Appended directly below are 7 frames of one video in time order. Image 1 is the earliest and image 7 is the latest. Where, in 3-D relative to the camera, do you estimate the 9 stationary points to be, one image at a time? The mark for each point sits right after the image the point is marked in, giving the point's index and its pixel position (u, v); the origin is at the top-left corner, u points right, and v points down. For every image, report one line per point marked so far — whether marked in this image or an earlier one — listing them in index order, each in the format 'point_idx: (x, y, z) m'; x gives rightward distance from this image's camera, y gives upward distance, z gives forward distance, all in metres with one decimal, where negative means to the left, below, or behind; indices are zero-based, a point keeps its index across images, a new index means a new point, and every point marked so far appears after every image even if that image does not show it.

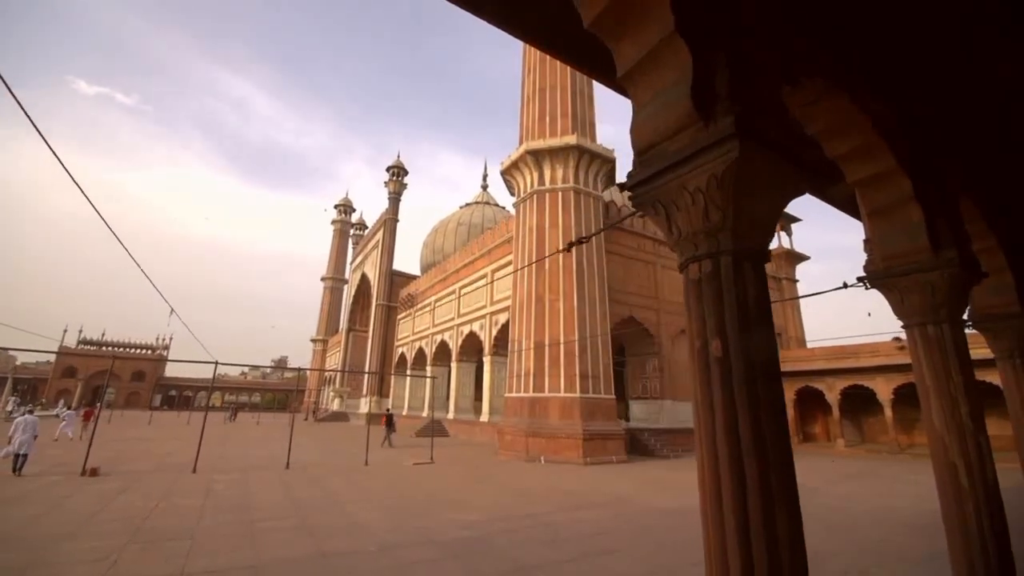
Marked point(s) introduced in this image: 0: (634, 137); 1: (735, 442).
0: (+0.4, +0.5, +1.5) m
1: (+0.6, -0.4, +1.2) m
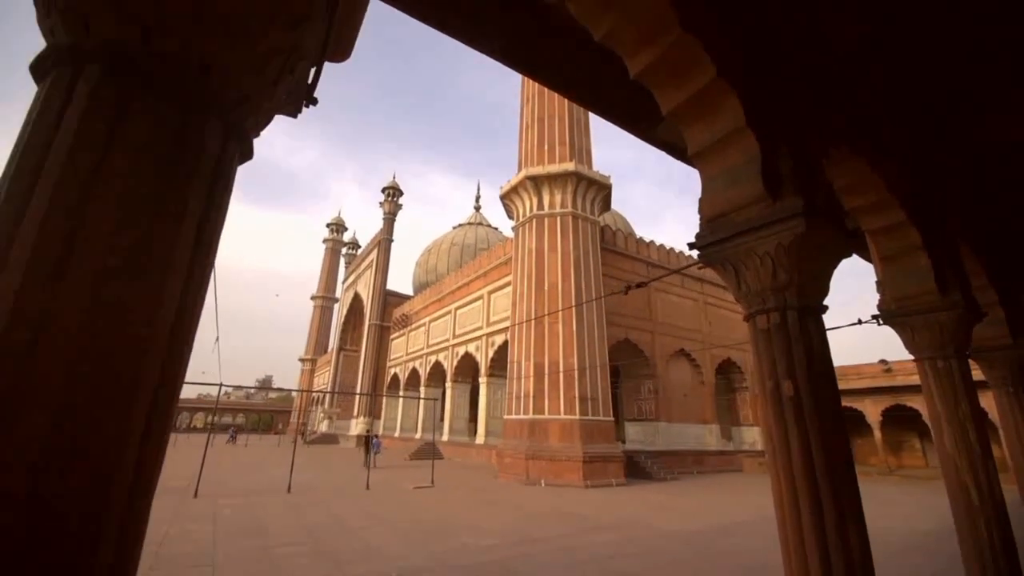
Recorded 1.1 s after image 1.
0: (+0.7, +0.3, +1.8) m
1: (+0.9, -0.6, +1.4) m
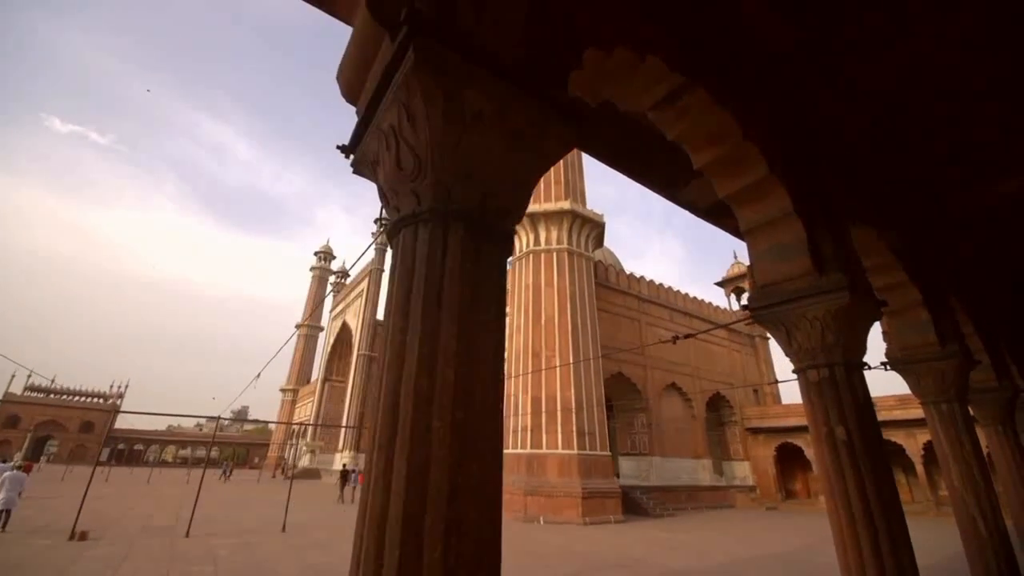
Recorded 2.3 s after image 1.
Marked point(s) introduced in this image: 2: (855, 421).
0: (+1.1, +0.1, +2.1) m
1: (+1.3, -0.8, +1.7) m
2: (+1.3, -0.5, +1.8) m
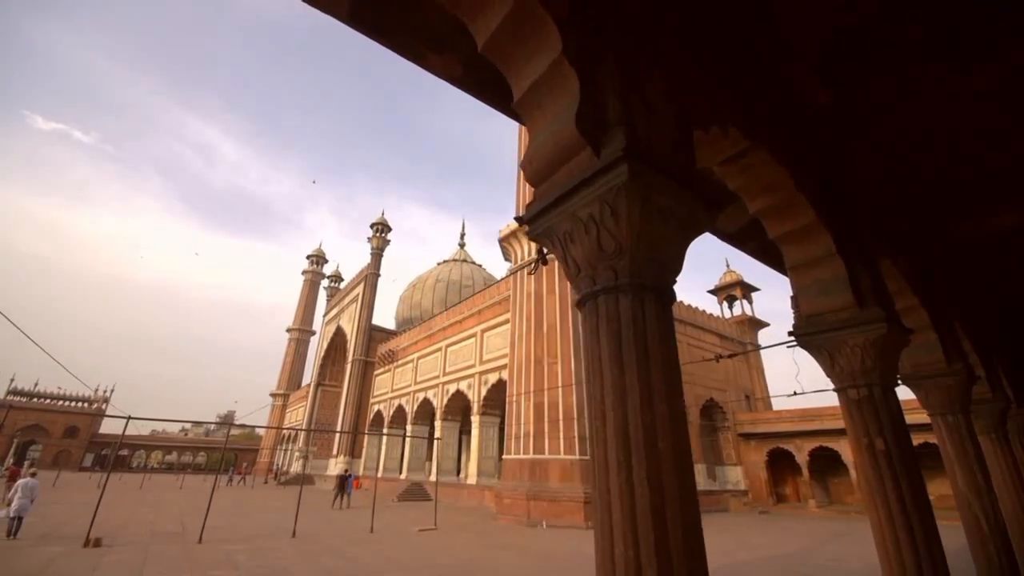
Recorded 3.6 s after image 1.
0: (+1.5, -0.1, +2.4) m
1: (+1.6, -0.9, +2.0) m
2: (+1.7, -0.7, +2.1) m
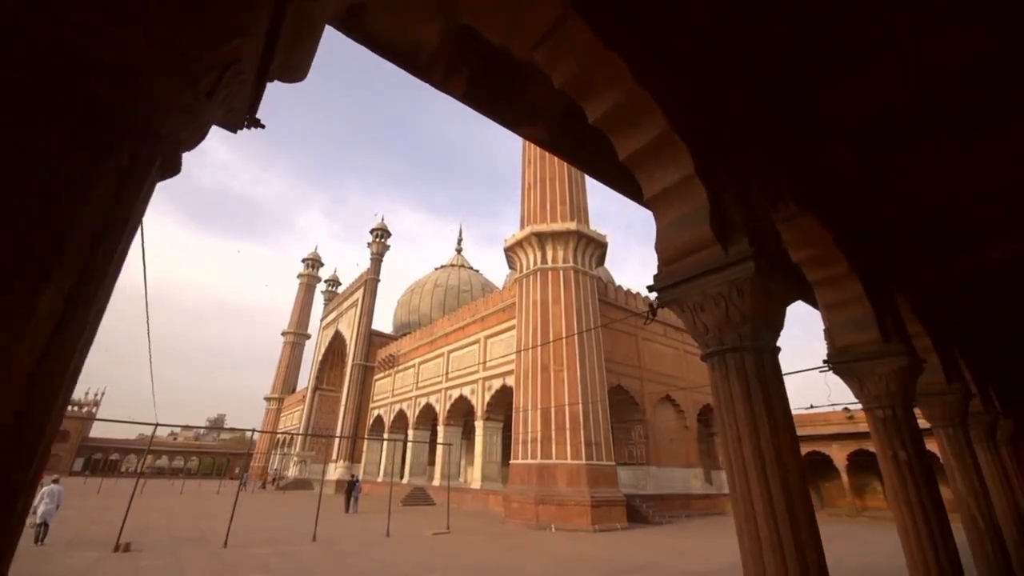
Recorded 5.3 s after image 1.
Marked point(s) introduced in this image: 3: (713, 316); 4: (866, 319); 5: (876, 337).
0: (+1.9, -0.3, +2.8) m
1: (+2.1, -1.1, +2.4) m
2: (+2.2, -0.9, +2.5) m
3: (+0.7, -0.1, +1.6) m
4: (+2.0, -0.2, +2.7) m
5: (+2.1, -0.3, +2.7) m
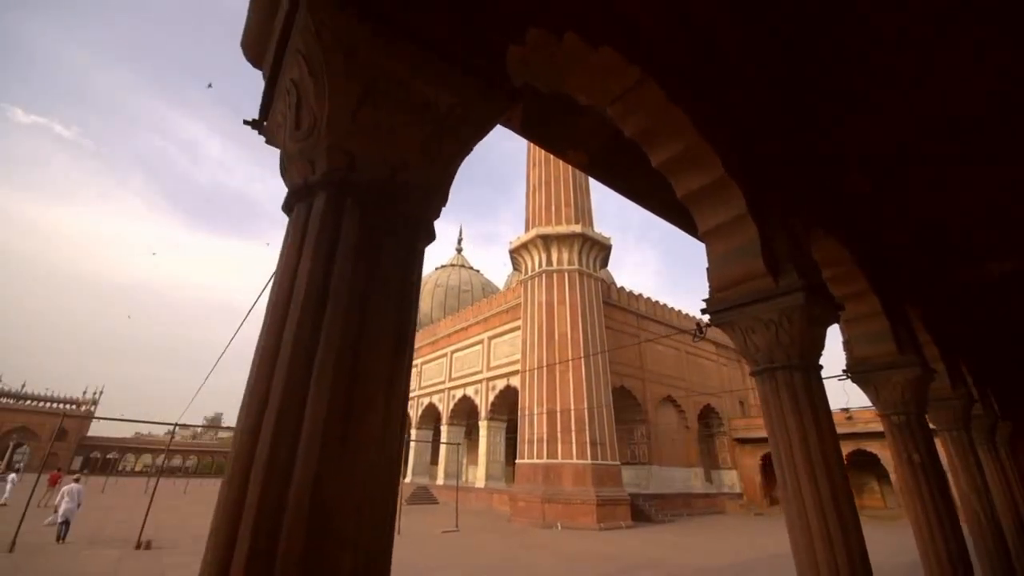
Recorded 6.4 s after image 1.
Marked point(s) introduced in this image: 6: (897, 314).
0: (+2.2, -0.4, +3.0) m
1: (+2.4, -1.2, +2.6) m
2: (+2.4, -1.0, +2.8) m
3: (+1.0, -0.2, +1.8) m
4: (+2.3, -0.3, +2.9) m
5: (+2.3, -0.4, +2.9) m
6: (+2.5, -0.2, +3.0) m
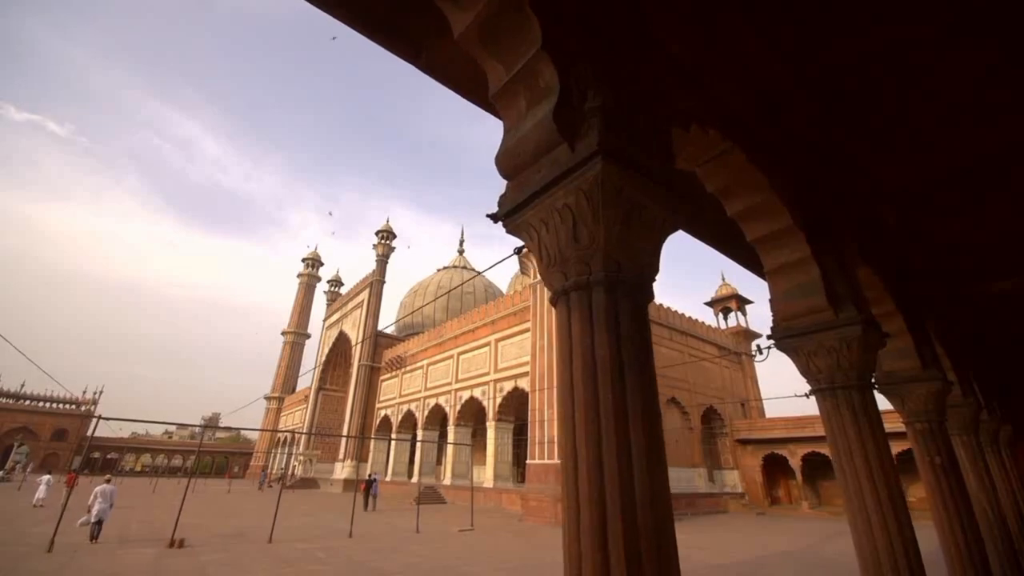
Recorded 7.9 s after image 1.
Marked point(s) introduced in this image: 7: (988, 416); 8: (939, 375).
0: (+2.7, -0.5, +3.4) m
1: (+2.9, -1.4, +3.0) m
2: (+2.9, -1.1, +3.1) m
3: (+1.4, -0.3, +2.2) m
4: (+2.8, -0.4, +3.3) m
5: (+2.8, -0.5, +3.3) m
6: (+2.9, -0.3, +3.4) m
7: (+5.5, -1.5, +5.4) m
8: (+2.9, -0.6, +3.2) m
